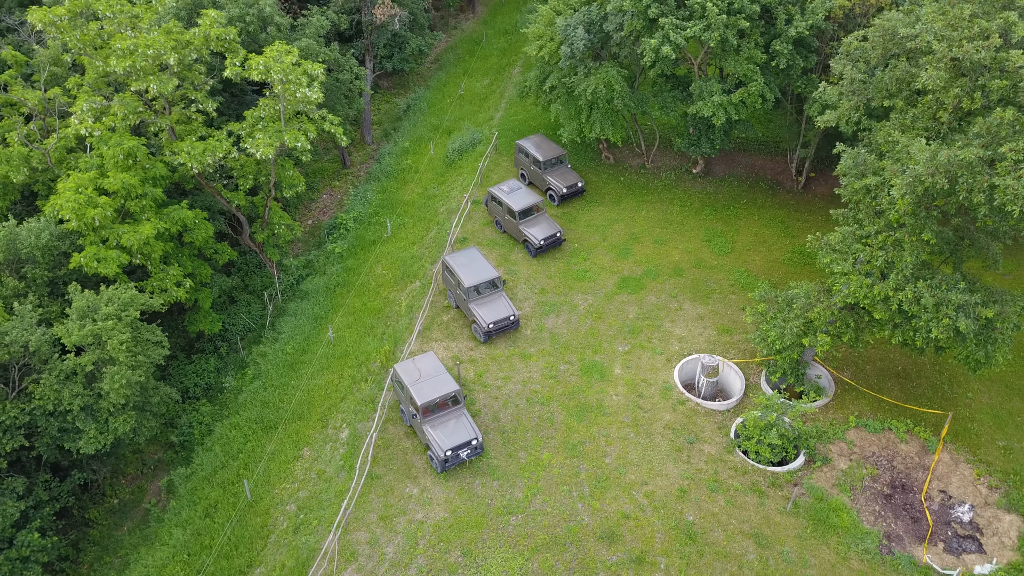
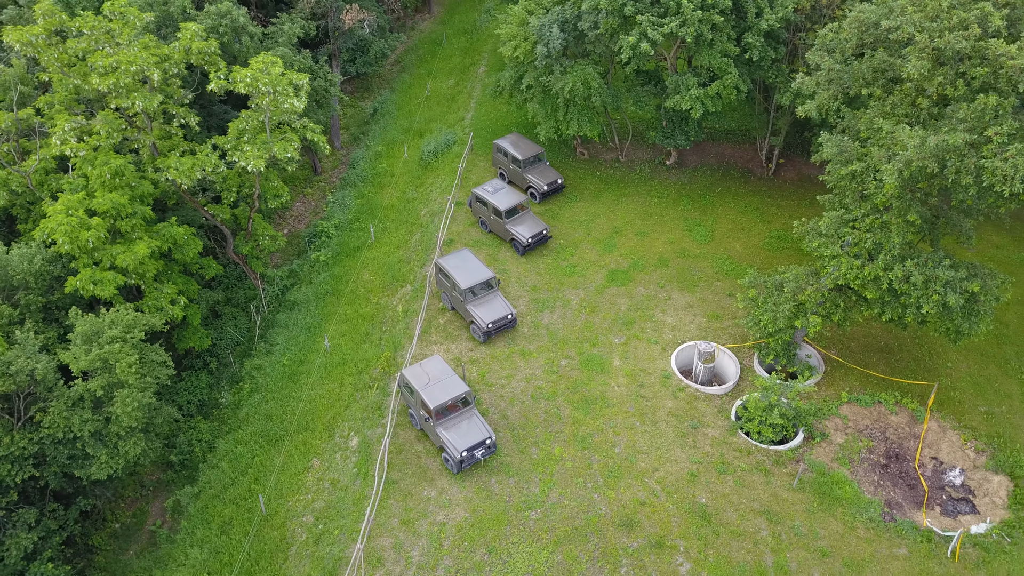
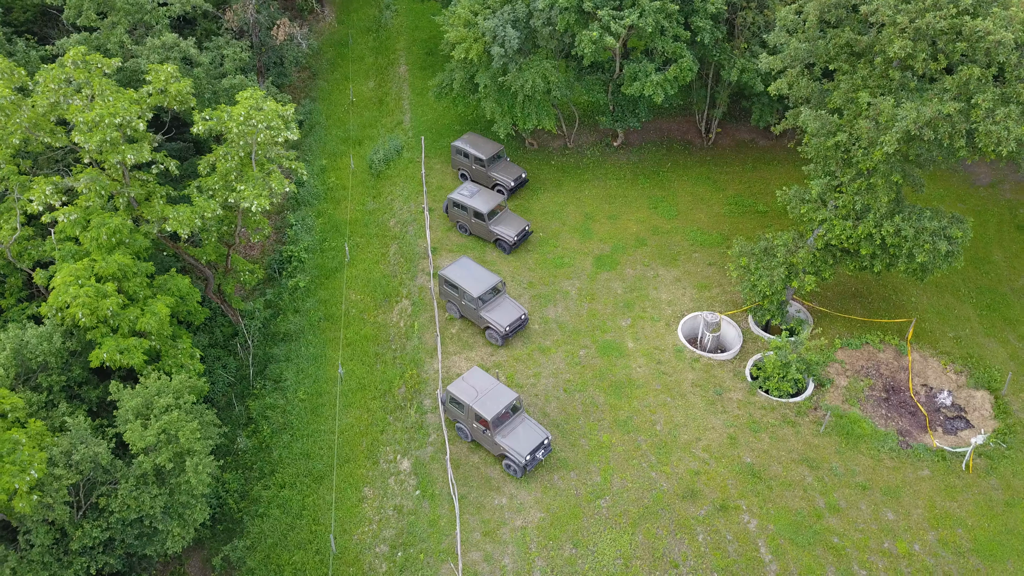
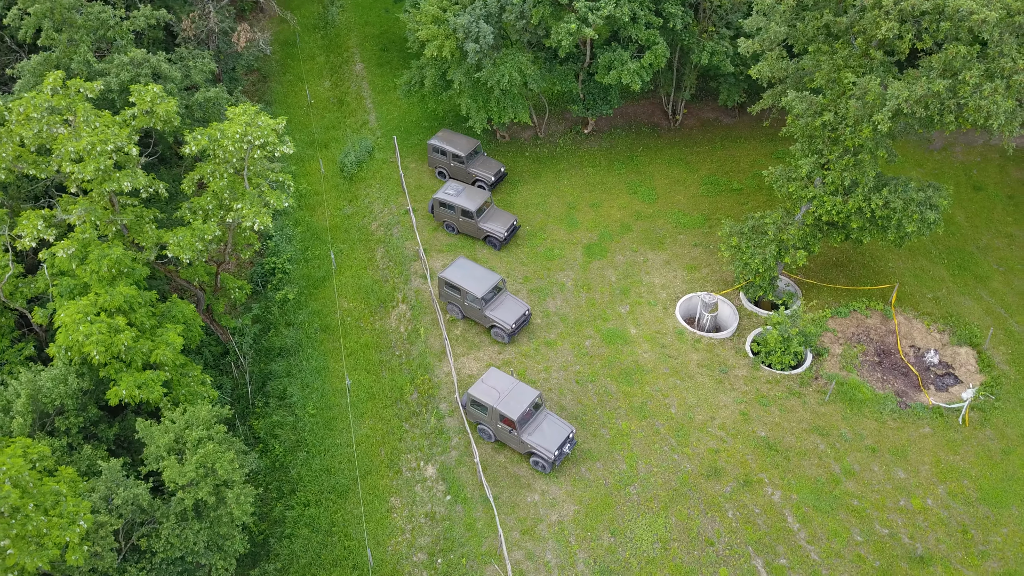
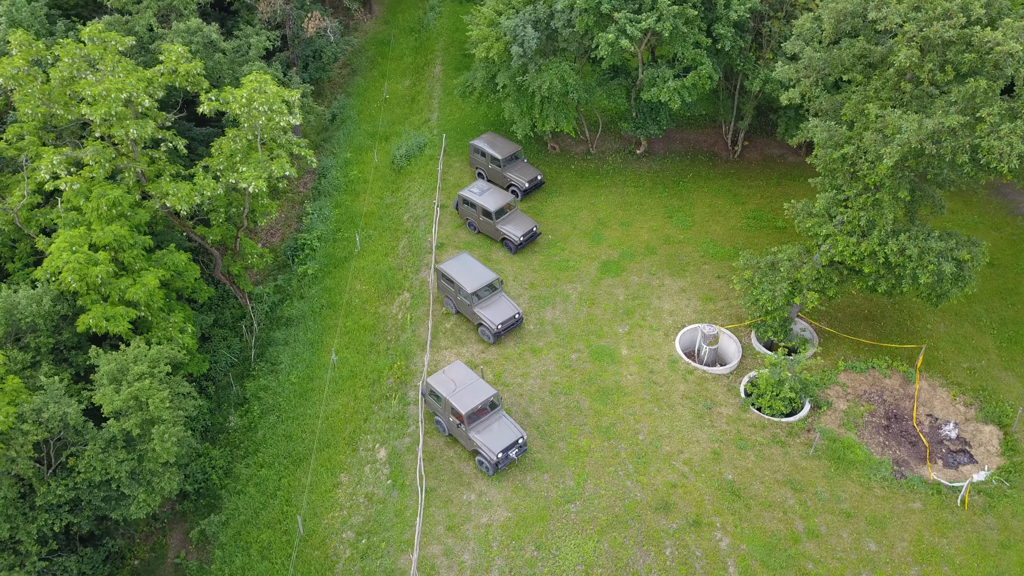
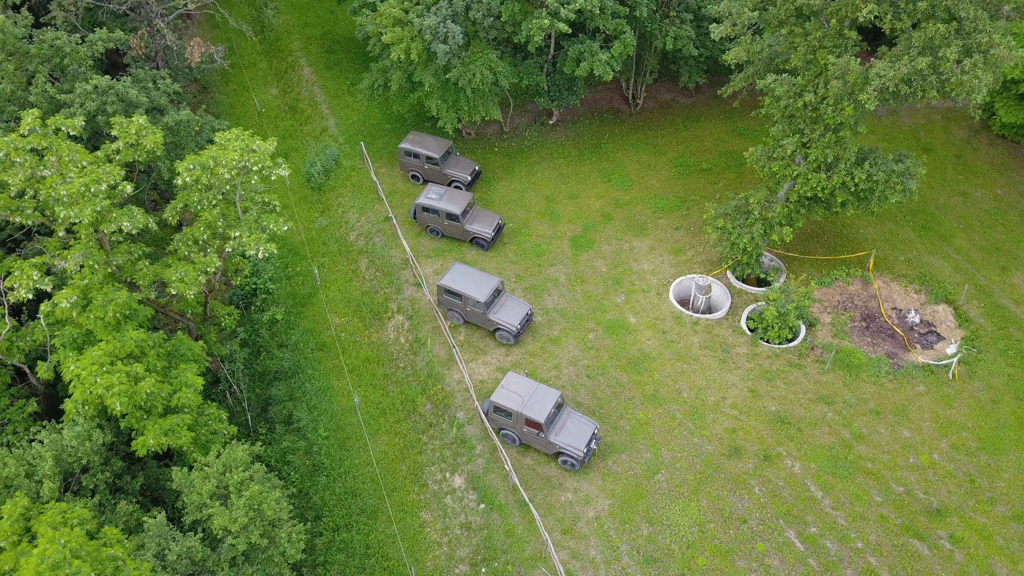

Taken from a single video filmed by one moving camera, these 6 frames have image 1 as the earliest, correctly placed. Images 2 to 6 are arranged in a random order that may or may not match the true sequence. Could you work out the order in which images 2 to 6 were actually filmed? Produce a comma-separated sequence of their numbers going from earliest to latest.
2, 5, 3, 4, 6
